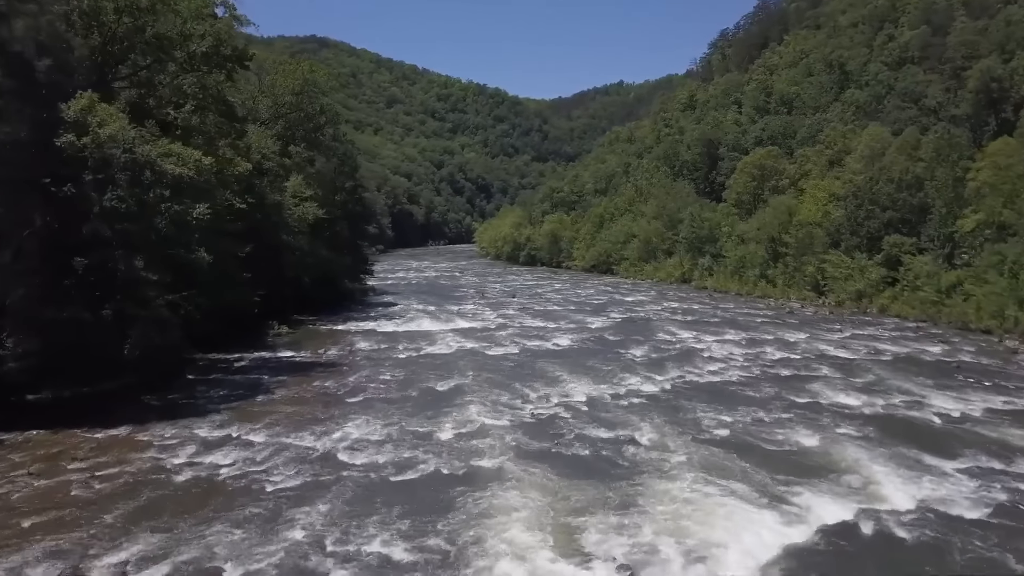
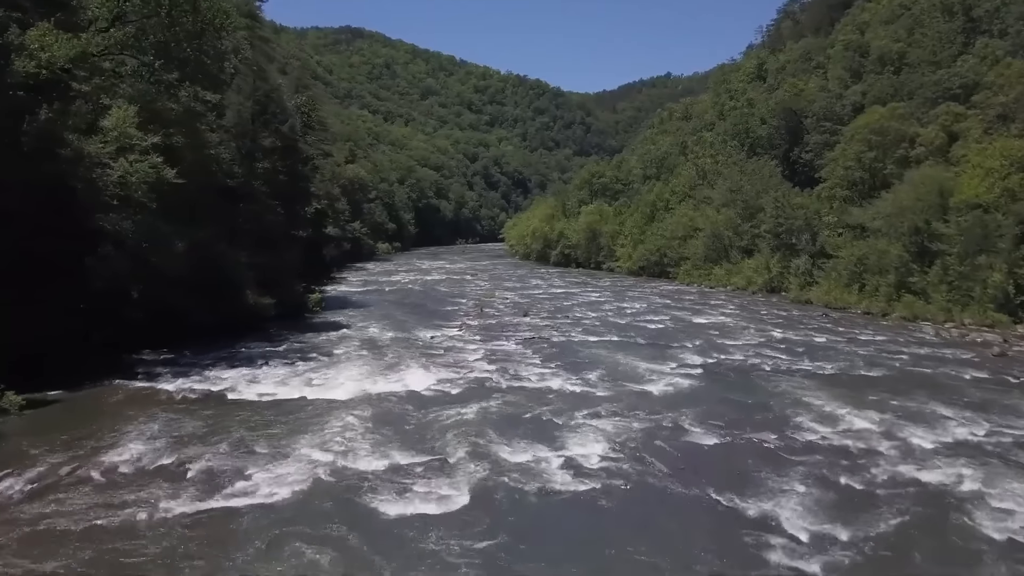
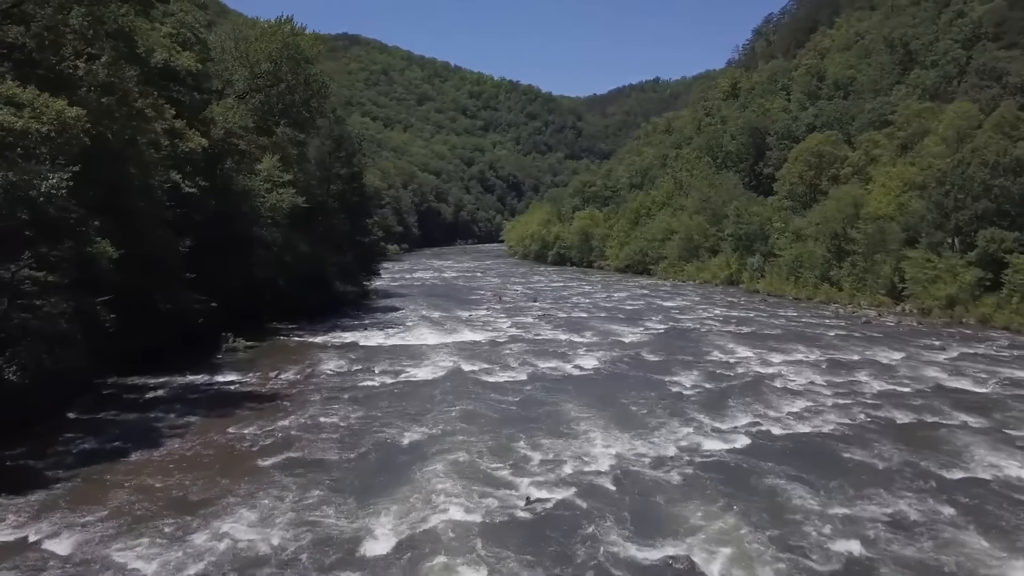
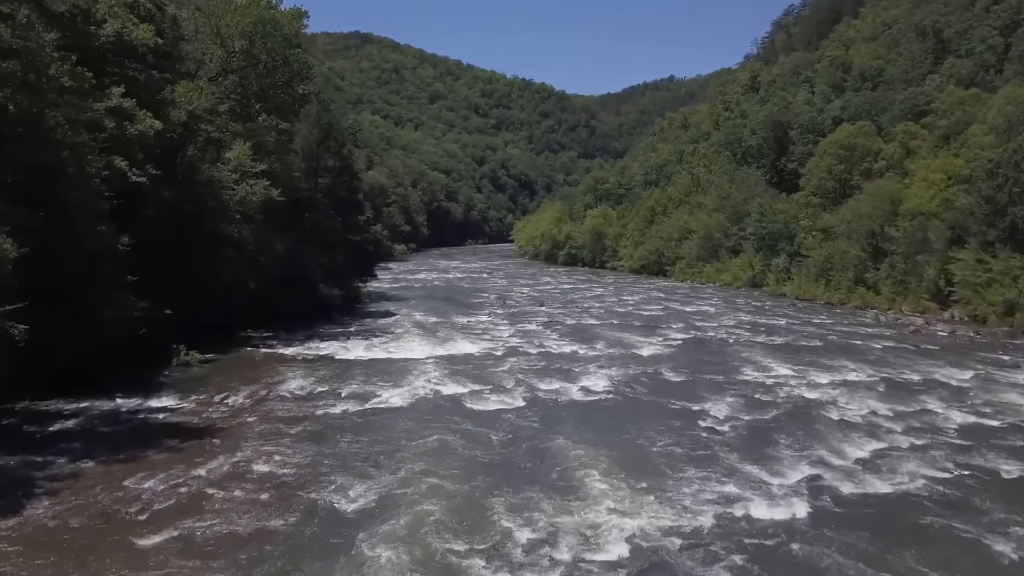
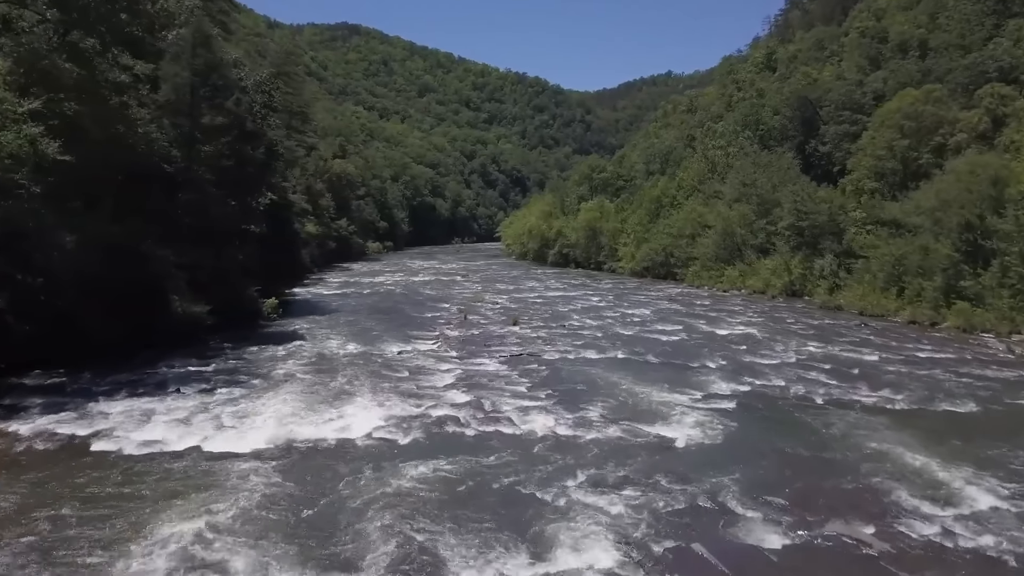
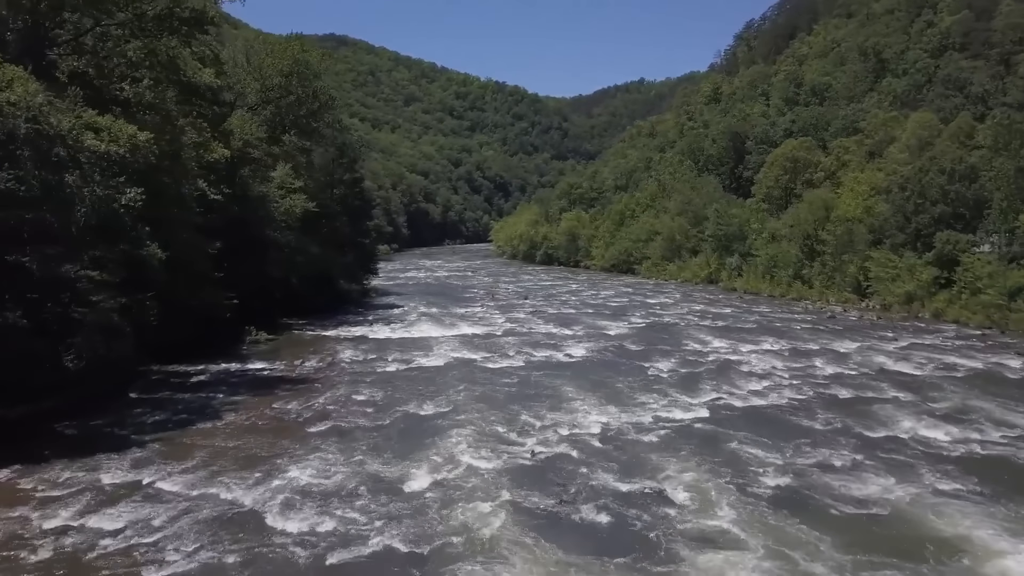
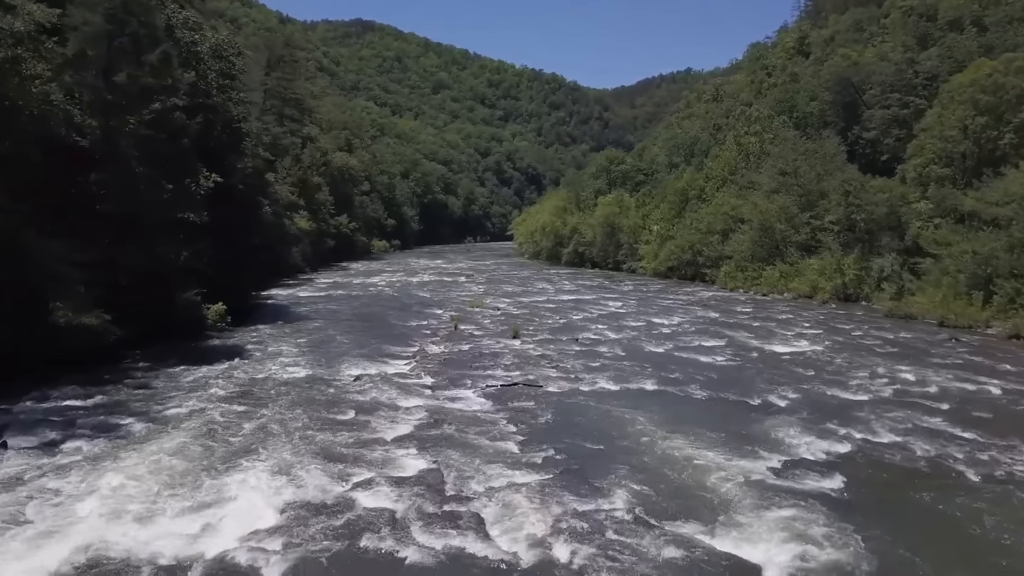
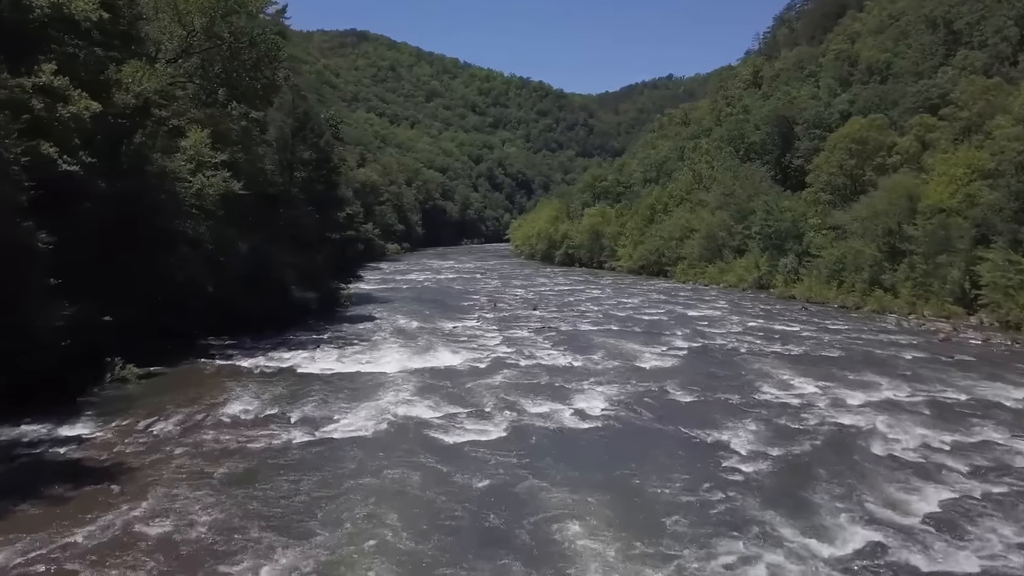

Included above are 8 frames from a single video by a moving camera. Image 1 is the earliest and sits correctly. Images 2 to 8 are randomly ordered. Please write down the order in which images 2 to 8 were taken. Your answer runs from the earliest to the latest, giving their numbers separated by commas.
6, 3, 4, 8, 2, 5, 7
